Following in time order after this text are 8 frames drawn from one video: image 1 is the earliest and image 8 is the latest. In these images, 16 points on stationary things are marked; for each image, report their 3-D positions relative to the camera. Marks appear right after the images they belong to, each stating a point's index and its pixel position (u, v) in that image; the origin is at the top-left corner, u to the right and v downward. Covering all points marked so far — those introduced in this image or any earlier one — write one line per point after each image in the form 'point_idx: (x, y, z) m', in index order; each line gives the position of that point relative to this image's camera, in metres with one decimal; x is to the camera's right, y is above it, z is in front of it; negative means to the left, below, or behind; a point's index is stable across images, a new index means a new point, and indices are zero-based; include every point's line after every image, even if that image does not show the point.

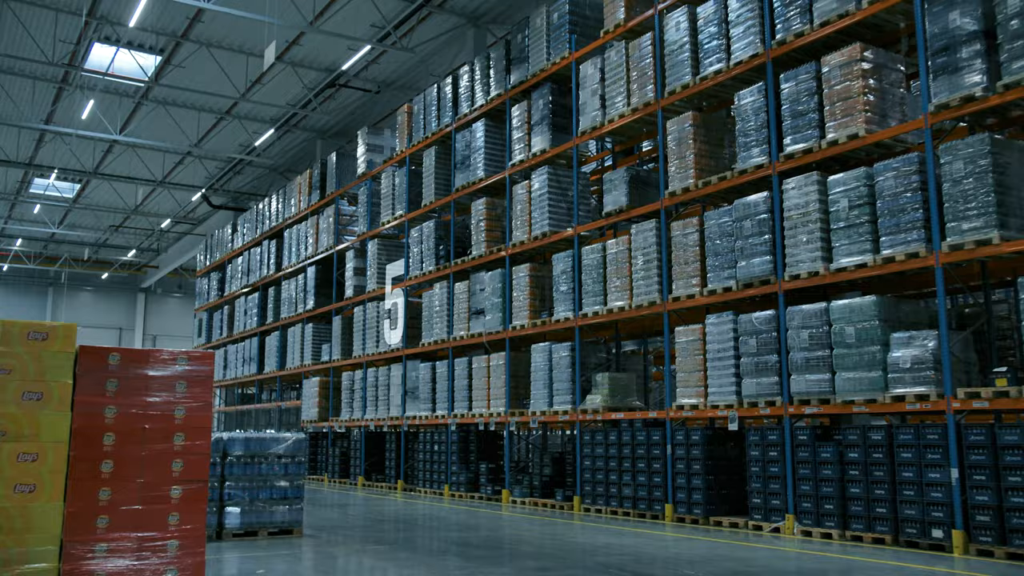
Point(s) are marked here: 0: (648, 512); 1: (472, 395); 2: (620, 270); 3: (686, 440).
0: (+1.7, -2.8, +12.1) m
1: (-0.7, -1.8, +16.2) m
2: (+1.5, +0.2, +13.0) m
3: (+2.1, -1.9, +11.6) m
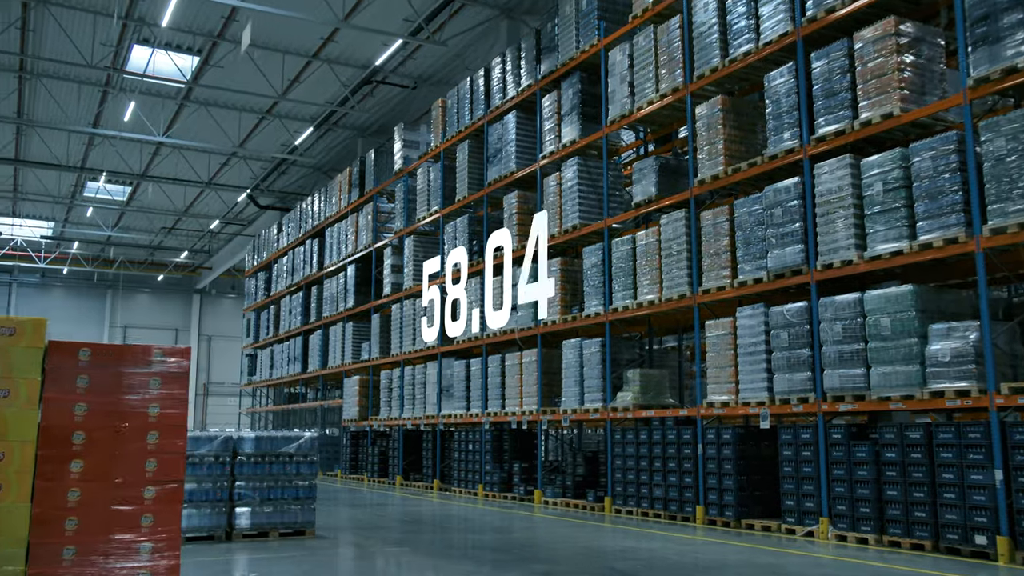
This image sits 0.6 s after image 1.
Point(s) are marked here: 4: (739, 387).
0: (+2.0, -2.8, +11.7) m
1: (-0.1, -1.7, +15.8) m
2: (+1.8, +0.3, +12.5) m
3: (+2.4, -1.8, +11.1) m
4: (+2.6, -1.1, +10.9) m
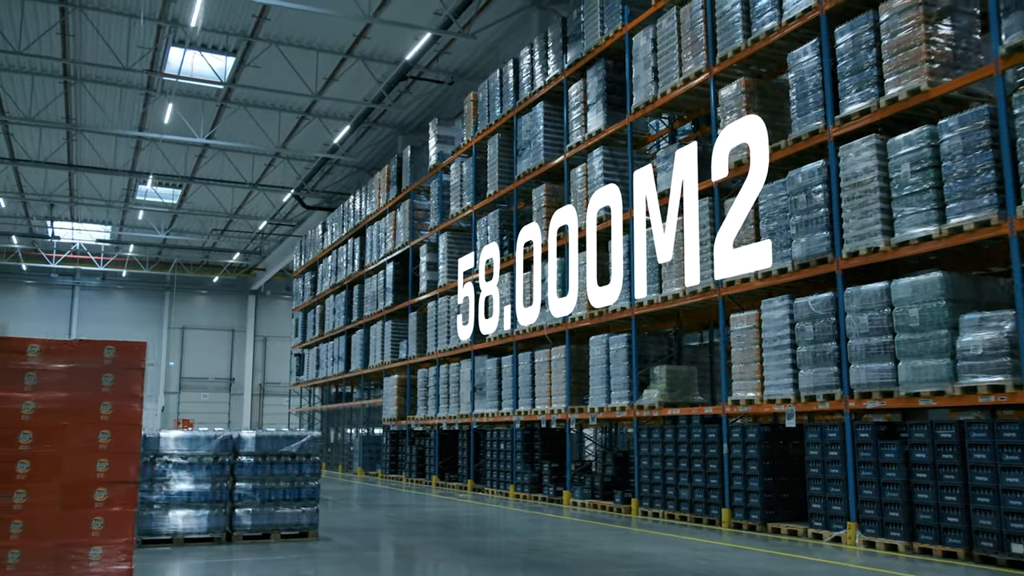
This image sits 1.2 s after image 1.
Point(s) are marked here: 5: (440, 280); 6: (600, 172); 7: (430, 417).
0: (+2.2, -2.7, +11.1) m
1: (+0.4, -1.6, +15.4) m
2: (+2.0, +0.4, +12.0) m
3: (+2.5, -1.7, +10.5) m
4: (+2.7, -1.0, +10.3) m
5: (-1.5, +0.2, +19.9) m
6: (+1.3, +1.7, +13.9) m
7: (-1.7, -2.7, +19.8) m
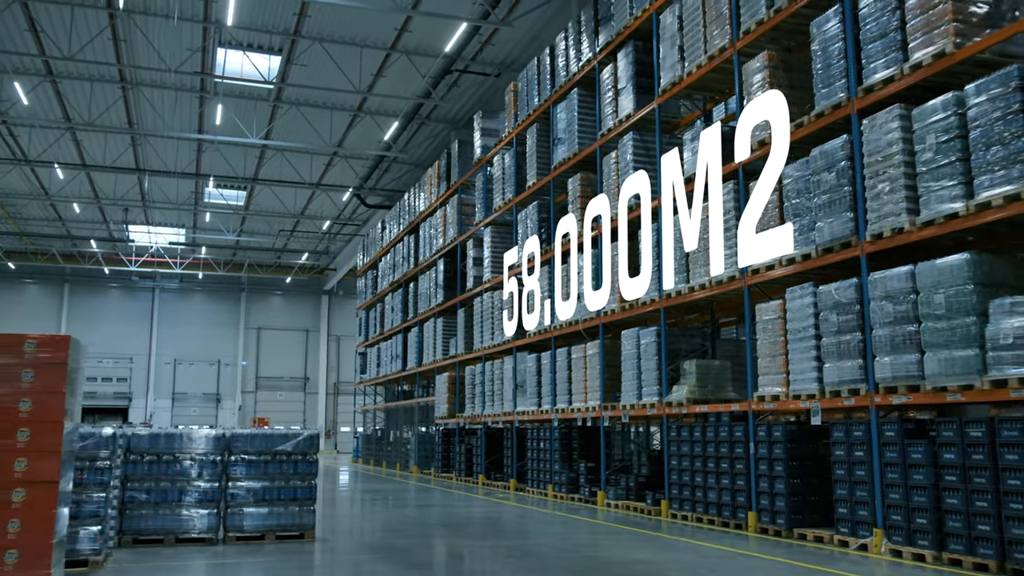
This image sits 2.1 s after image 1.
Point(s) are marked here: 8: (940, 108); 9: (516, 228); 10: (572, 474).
0: (+2.4, -2.5, +10.4) m
1: (+0.9, -1.5, +14.9) m
2: (+2.2, +0.5, +11.3) m
3: (+2.6, -1.5, +9.8) m
4: (+2.8, -0.9, +9.6) m
5: (-0.5, +0.3, +19.5) m
6: (+1.6, +1.8, +13.3) m
7: (-0.7, -2.6, +19.4) m
8: (+3.5, +1.5, +7.8) m
9: (+0.1, +1.1, +18.2) m
10: (+0.9, -2.9, +15.1) m
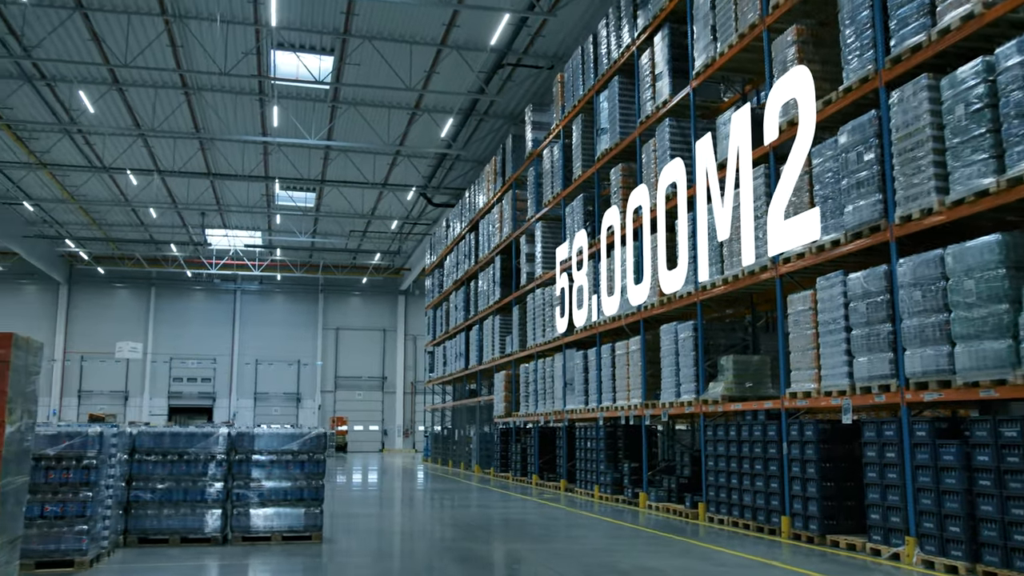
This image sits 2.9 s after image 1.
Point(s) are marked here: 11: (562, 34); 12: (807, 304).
0: (+2.6, -2.4, +9.8) m
1: (+1.6, -1.5, +14.4) m
2: (+2.5, +0.6, +10.7) m
3: (+2.8, -1.4, +9.2) m
4: (+2.9, -0.8, +8.9) m
5: (+0.5, +0.3, +19.1) m
6: (+2.1, +1.9, +12.7) m
7: (+0.4, -2.5, +19.1) m
8: (+3.4, +1.6, +7.1) m
9: (+1.0, +1.2, +17.7) m
10: (+1.6, -2.8, +14.6) m
11: (+1.0, +5.3, +19.7) m
12: (+2.8, -0.2, +9.2) m
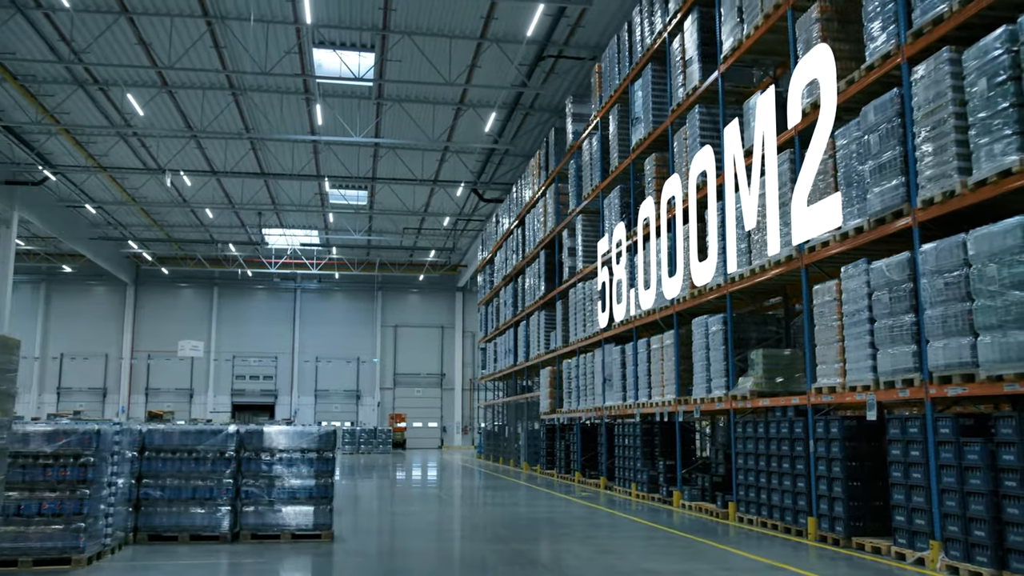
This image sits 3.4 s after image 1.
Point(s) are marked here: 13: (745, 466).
0: (+2.8, -2.3, +9.4) m
1: (+2.0, -1.4, +14.1) m
2: (+2.7, +0.7, +10.3) m
3: (+2.9, -1.4, +8.7) m
4: (+3.0, -0.7, +8.5) m
5: (+1.3, +0.5, +18.8) m
6: (+2.4, +2.0, +12.3) m
7: (+1.2, -2.4, +18.8) m
8: (+3.3, +1.7, +6.6) m
9: (+1.7, +1.3, +17.4) m
10: (+2.1, -2.7, +14.2) m
11: (+1.8, +5.4, +19.4) m
12: (+2.9, -0.1, +8.7) m
13: (+2.6, -2.0, +10.6) m
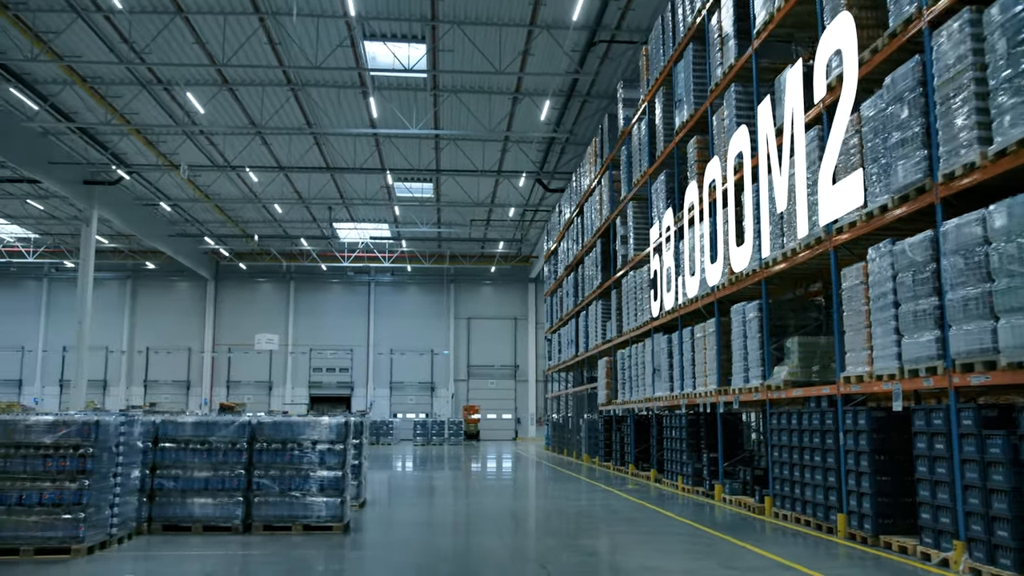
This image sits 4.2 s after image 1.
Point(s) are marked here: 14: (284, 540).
0: (+2.9, -2.2, +8.9) m
1: (+2.6, -1.2, +13.6) m
2: (+2.9, +0.9, +9.8) m
3: (+3.0, -1.2, +8.2) m
4: (+3.0, -0.6, +8.0) m
5: (+2.3, +0.7, +18.4) m
6: (+2.7, +2.2, +11.8) m
7: (+2.2, -2.2, +18.4) m
8: (+3.2, +1.8, +6.1) m
9: (+2.5, +1.5, +17.0) m
10: (+2.7, -2.6, +13.8) m
11: (+2.7, +5.6, +18.9) m
12: (+3.0, +0.1, +8.2) m
13: (+2.8, -1.8, +10.1) m
14: (-2.1, -2.3, +8.6) m
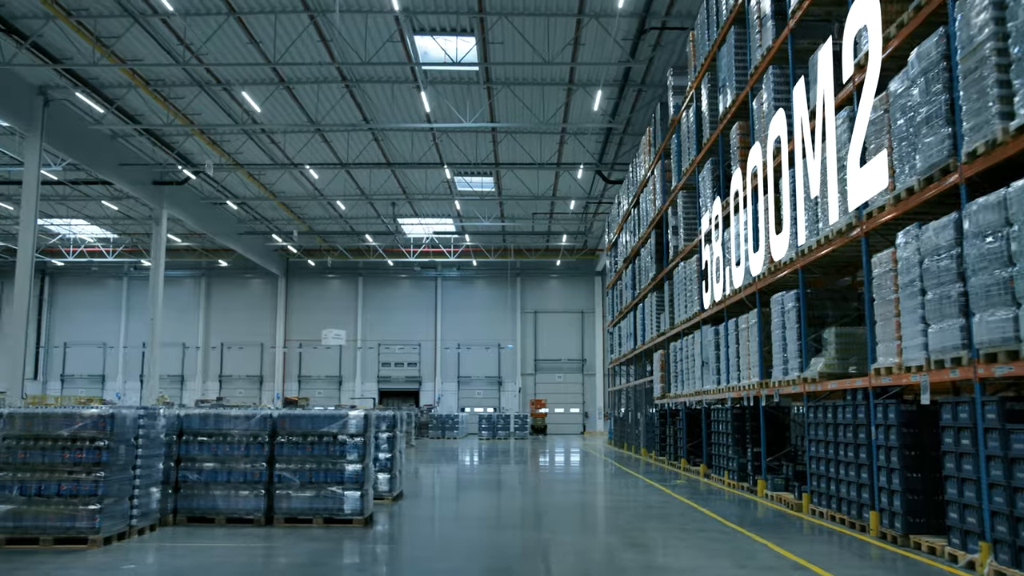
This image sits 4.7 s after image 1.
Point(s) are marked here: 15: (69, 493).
0: (+3.1, -2.1, +8.6) m
1: (+3.1, -1.0, +13.2) m
2: (+3.1, +1.0, +9.4) m
3: (+3.1, -1.1, +7.9) m
4: (+3.1, -0.4, +7.6) m
5: (+3.2, +0.8, +18.1) m
6: (+3.1, +2.3, +11.4) m
7: (+3.1, -2.0, +18.1) m
8: (+3.1, +1.9, +5.7) m
9: (+3.3, +1.7, +16.6) m
10: (+3.3, -2.4, +13.4) m
11: (+3.6, +5.8, +18.5) m
12: (+3.1, +0.2, +7.8) m
13: (+3.1, -1.7, +9.7) m
14: (-1.9, -2.2, +8.6) m
15: (-3.4, -1.6, +7.4) m
